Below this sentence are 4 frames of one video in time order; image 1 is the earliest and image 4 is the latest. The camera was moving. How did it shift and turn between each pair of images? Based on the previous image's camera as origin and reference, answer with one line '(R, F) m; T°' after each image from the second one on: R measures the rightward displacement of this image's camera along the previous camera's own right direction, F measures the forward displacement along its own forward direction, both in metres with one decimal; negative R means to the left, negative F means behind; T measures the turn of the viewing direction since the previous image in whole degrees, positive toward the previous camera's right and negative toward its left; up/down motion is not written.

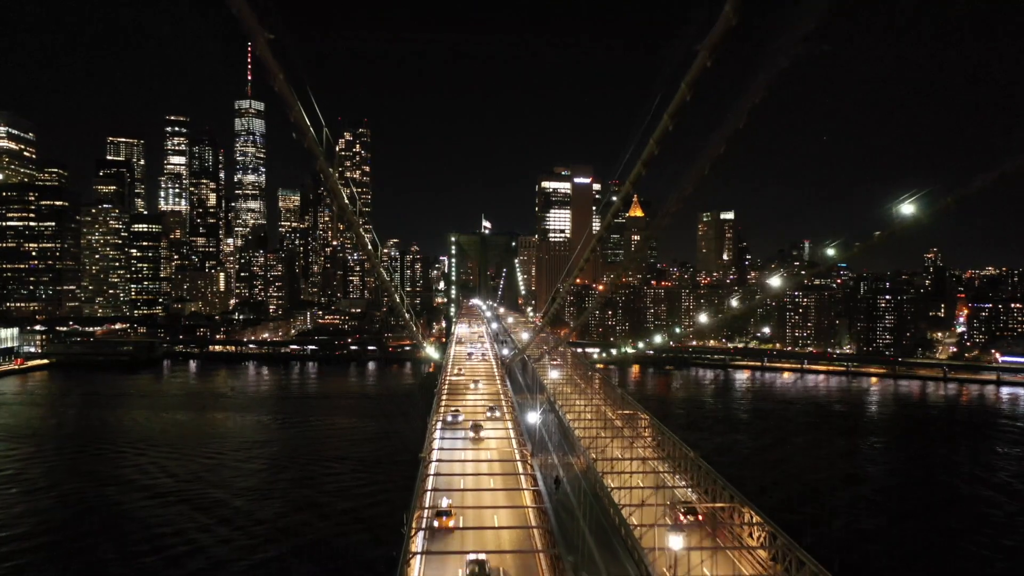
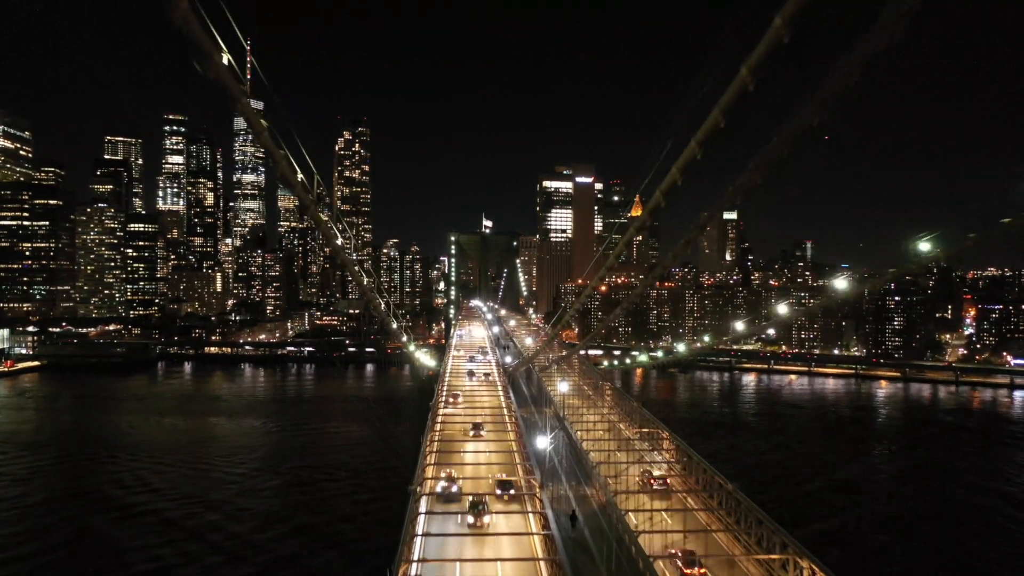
(0.0, +0.6) m; 0°
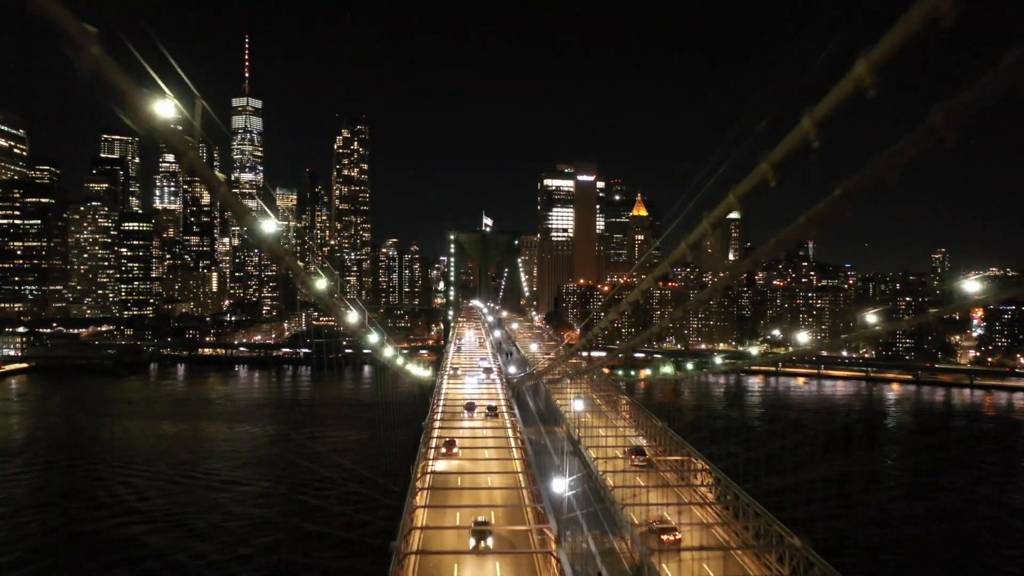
(0.0, +0.7) m; 0°
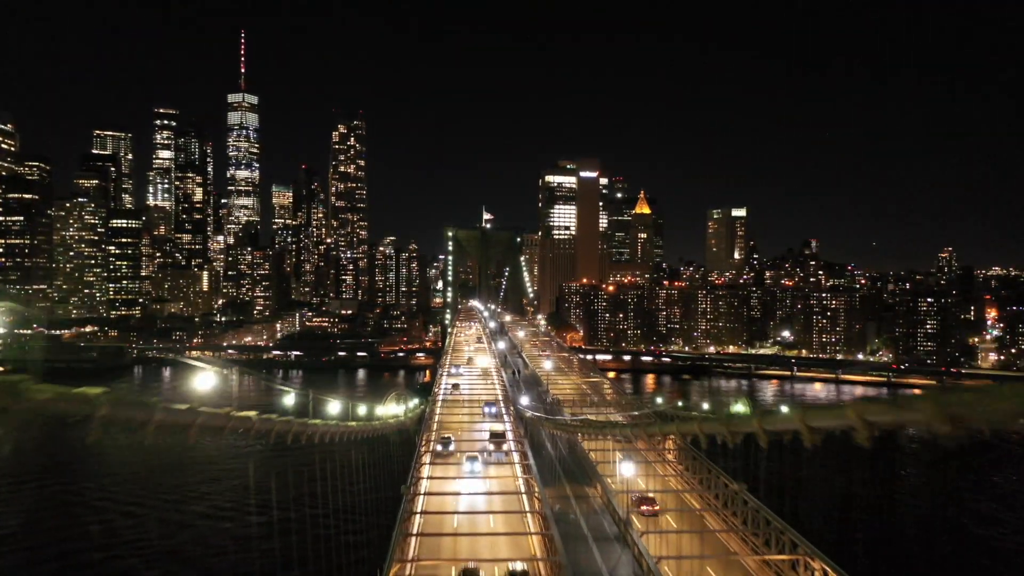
(-0.1, +1.3) m; 0°
